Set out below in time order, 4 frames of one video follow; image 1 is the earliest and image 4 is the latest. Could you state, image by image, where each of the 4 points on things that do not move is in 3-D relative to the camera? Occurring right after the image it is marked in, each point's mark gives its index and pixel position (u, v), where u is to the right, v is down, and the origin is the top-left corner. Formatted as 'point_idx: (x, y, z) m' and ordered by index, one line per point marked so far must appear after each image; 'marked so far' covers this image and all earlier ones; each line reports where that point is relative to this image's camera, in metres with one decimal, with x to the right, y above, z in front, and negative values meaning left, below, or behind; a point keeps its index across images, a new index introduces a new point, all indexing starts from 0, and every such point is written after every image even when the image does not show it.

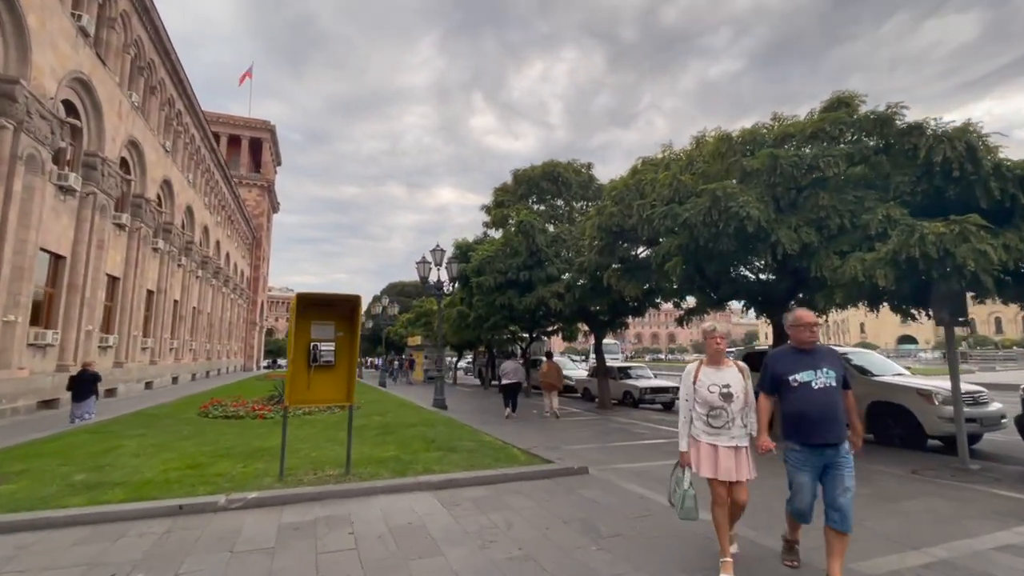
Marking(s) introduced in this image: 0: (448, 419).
0: (-2.0, -4.1, +14.7) m
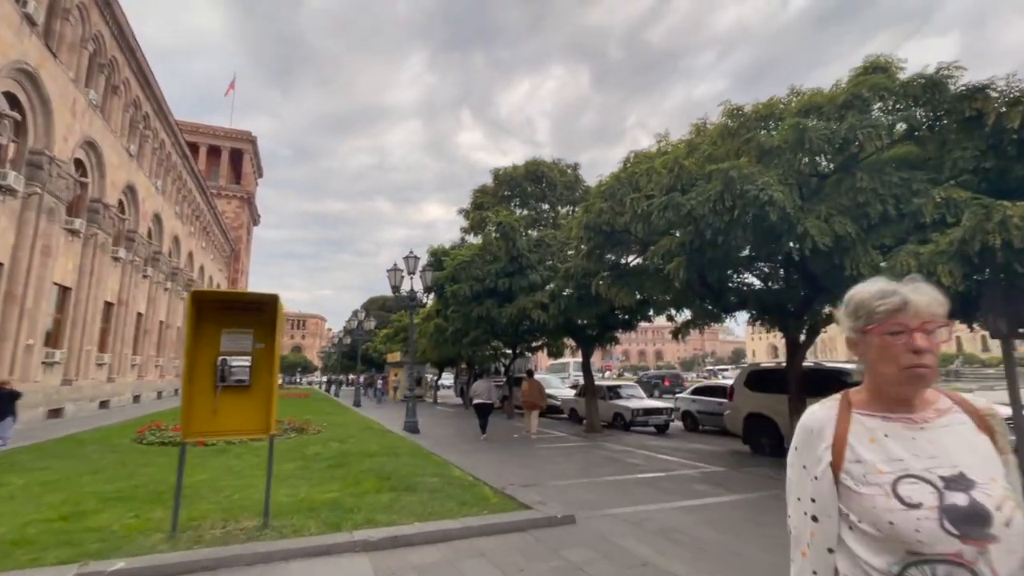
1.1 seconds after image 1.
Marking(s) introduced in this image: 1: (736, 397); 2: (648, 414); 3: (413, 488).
0: (-2.7, -4.3, +12.8) m
1: (+6.4, -3.2, +13.6) m
2: (+5.4, -5.0, +18.6) m
3: (-1.7, -3.5, +8.2) m
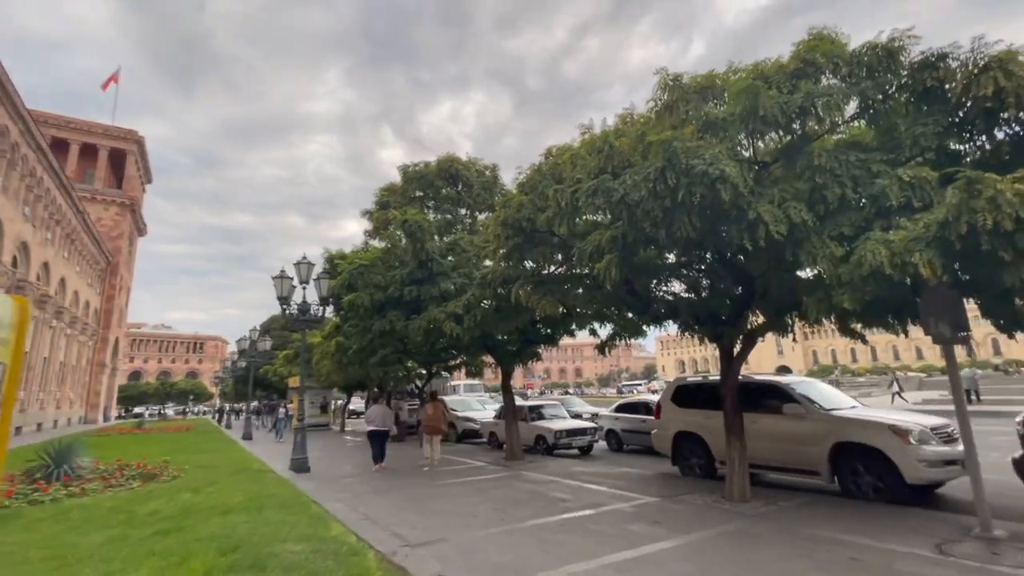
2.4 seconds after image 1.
0: (-4.8, -4.5, +10.3) m
1: (+4.0, -3.4, +12.6) m
2: (+2.2, -5.4, +17.2) m
3: (-3.2, -3.5, +6.0) m
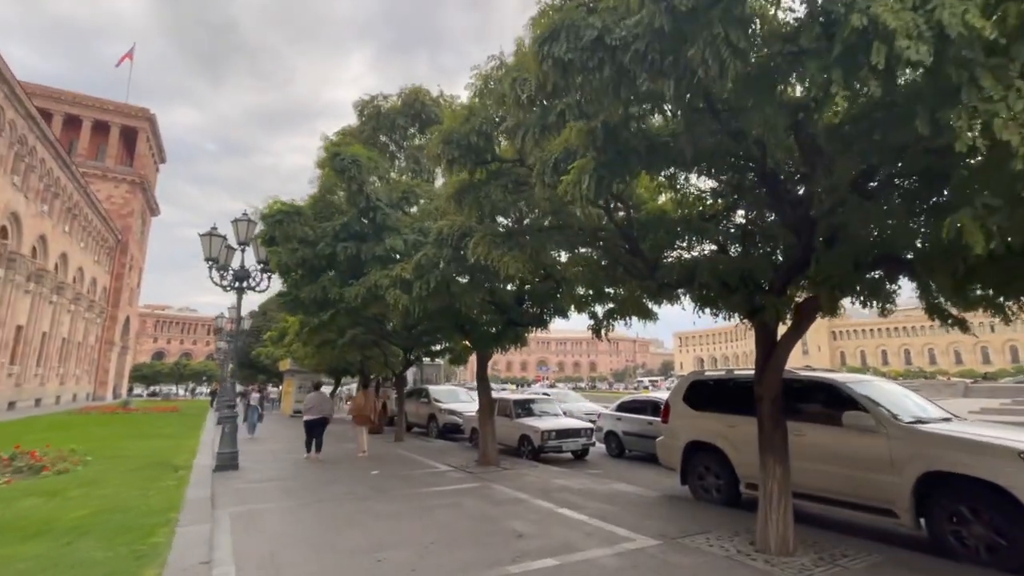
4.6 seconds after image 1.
0: (-5.7, -3.6, +7.6) m
1: (+3.3, -2.7, +9.6) m
2: (+1.5, -4.6, +14.4) m
3: (-4.2, -2.7, +3.2) m
